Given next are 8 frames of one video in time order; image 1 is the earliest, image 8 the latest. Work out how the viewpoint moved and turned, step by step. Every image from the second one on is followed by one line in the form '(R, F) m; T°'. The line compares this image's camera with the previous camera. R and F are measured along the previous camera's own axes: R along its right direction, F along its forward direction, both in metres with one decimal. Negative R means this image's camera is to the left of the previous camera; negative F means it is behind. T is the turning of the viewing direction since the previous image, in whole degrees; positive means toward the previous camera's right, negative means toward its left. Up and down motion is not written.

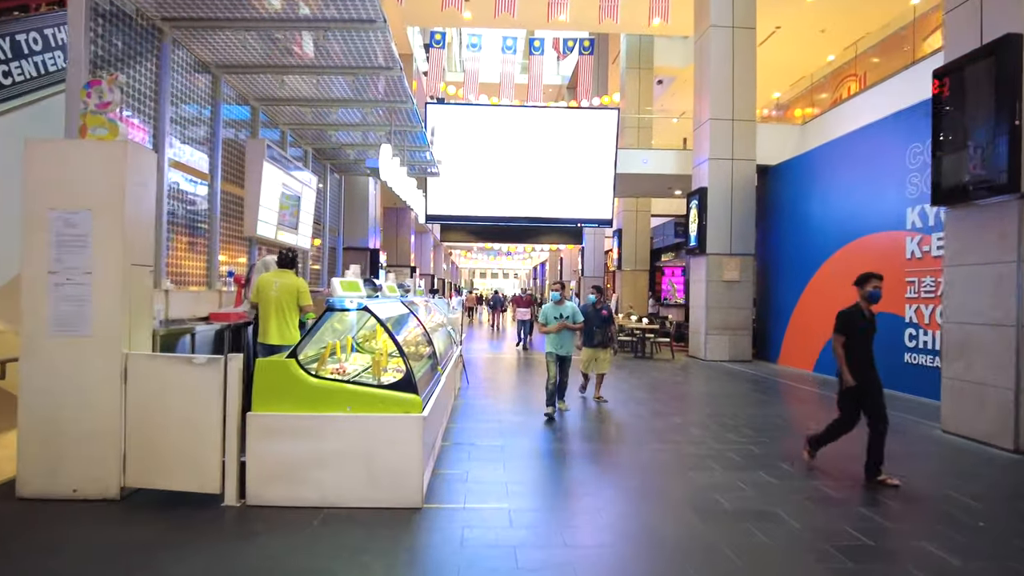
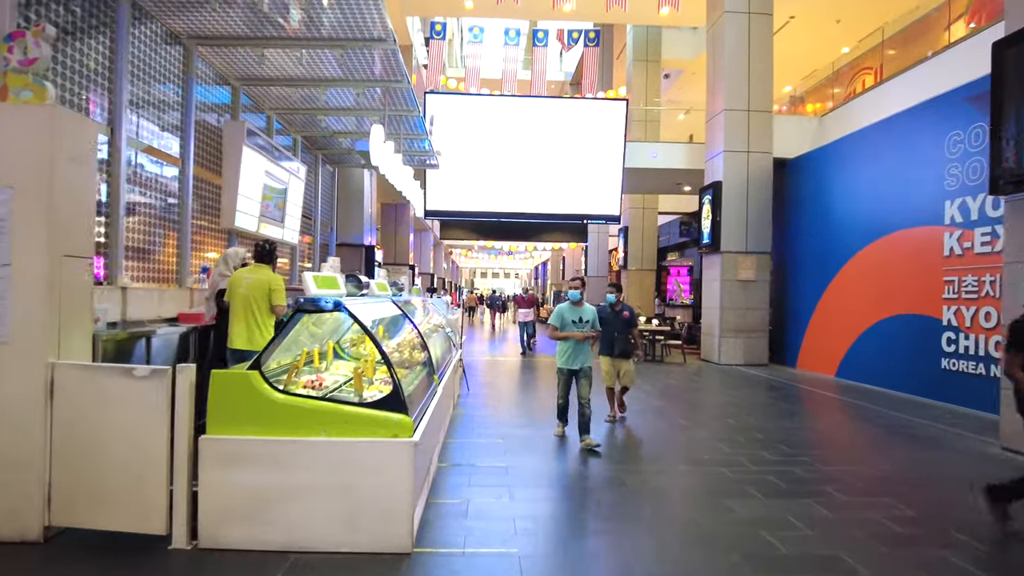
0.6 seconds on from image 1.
(0.0, +0.6) m; 0°
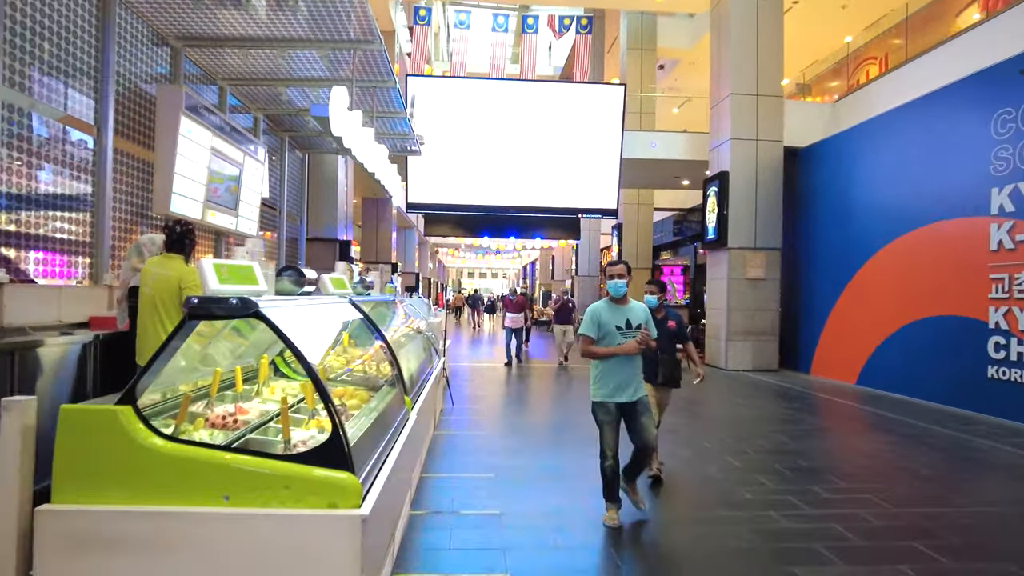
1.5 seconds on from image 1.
(0.0, +1.0) m; +1°
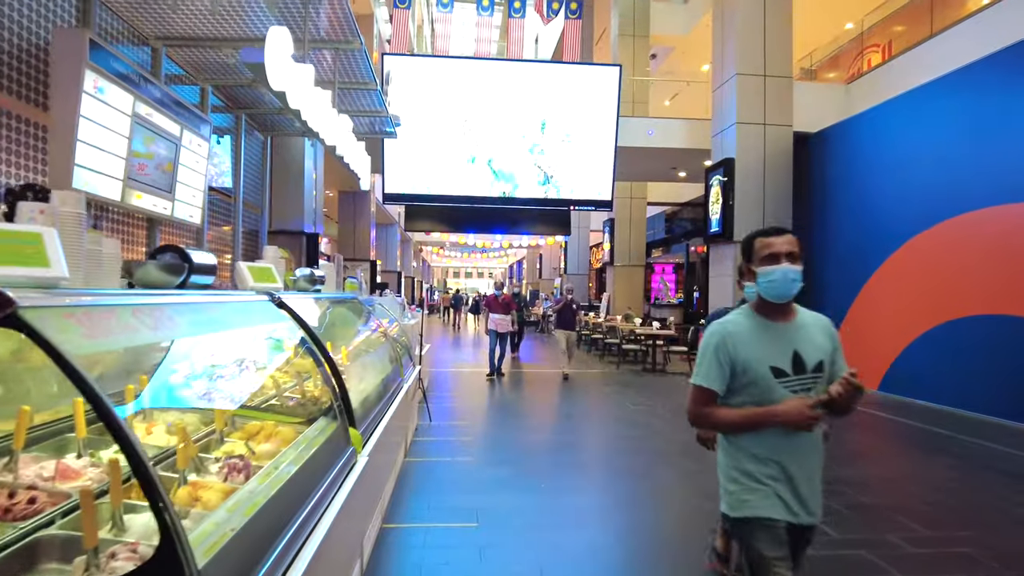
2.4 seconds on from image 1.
(0.0, +0.9) m; +1°
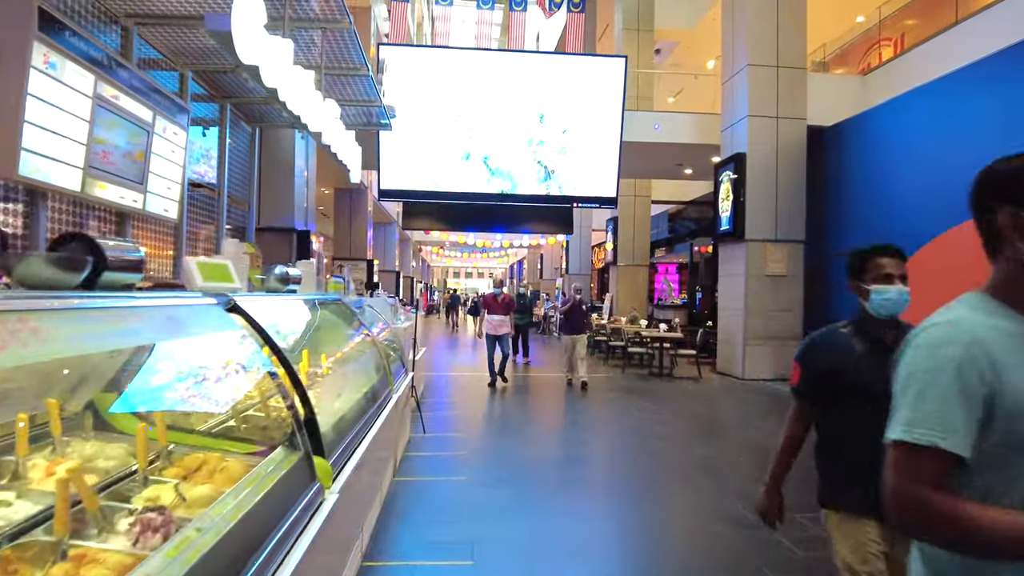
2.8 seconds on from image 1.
(0.0, +0.4) m; 0°
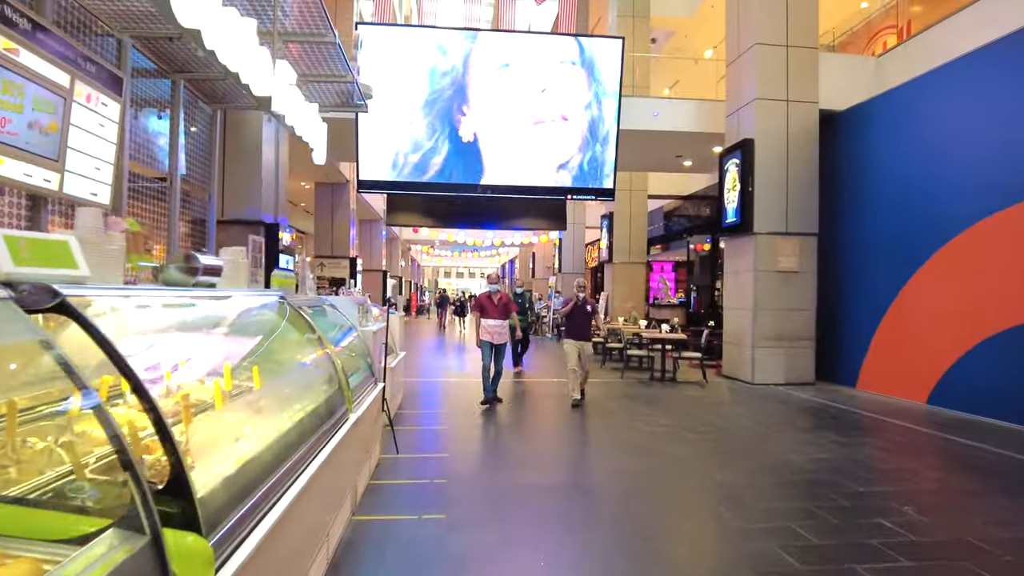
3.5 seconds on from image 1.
(0.0, +0.7) m; +1°
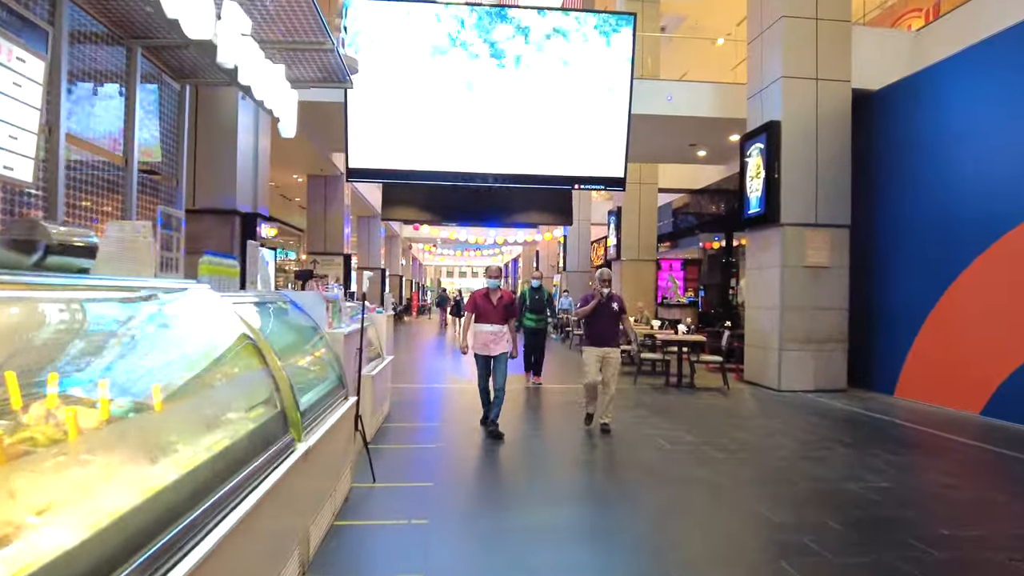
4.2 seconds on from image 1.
(0.0, +0.8) m; 0°
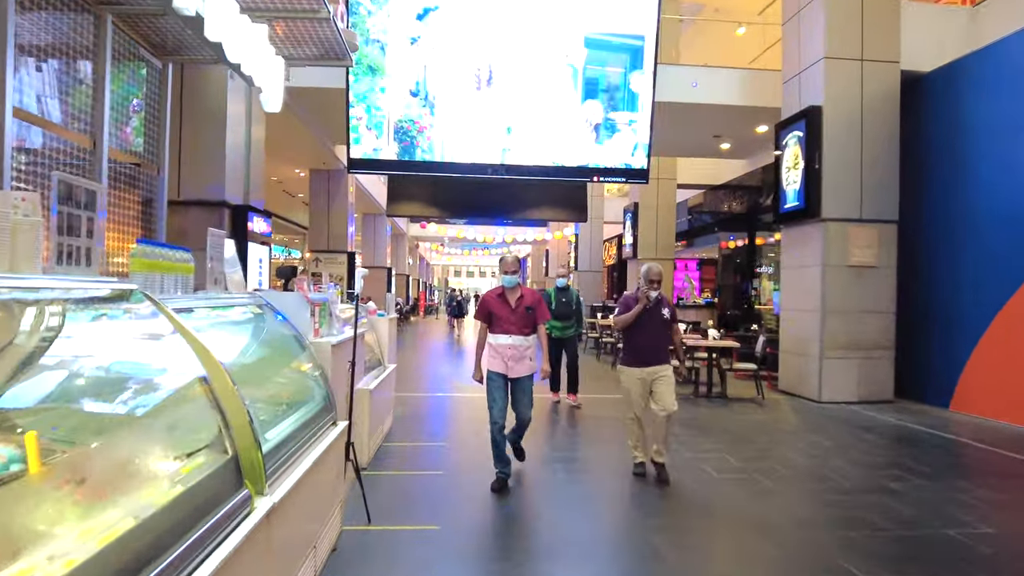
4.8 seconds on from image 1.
(-0.1, +0.7) m; -1°
